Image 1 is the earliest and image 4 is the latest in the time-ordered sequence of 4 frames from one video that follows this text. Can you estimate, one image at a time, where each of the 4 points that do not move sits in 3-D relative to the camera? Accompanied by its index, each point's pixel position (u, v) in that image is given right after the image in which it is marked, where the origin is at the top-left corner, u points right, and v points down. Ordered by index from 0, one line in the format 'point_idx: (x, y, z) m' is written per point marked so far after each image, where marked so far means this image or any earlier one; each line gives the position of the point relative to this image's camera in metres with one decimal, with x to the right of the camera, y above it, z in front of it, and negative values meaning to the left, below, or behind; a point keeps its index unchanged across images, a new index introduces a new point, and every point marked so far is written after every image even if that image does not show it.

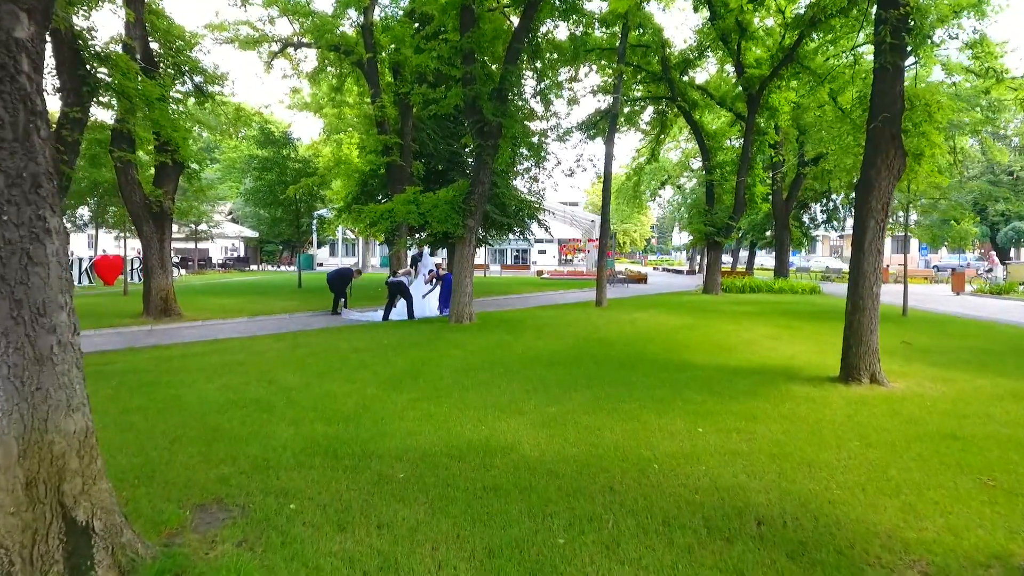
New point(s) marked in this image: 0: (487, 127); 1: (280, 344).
0: (-0.6, +4.0, +14.7) m
1: (-4.3, -1.1, +11.3) m
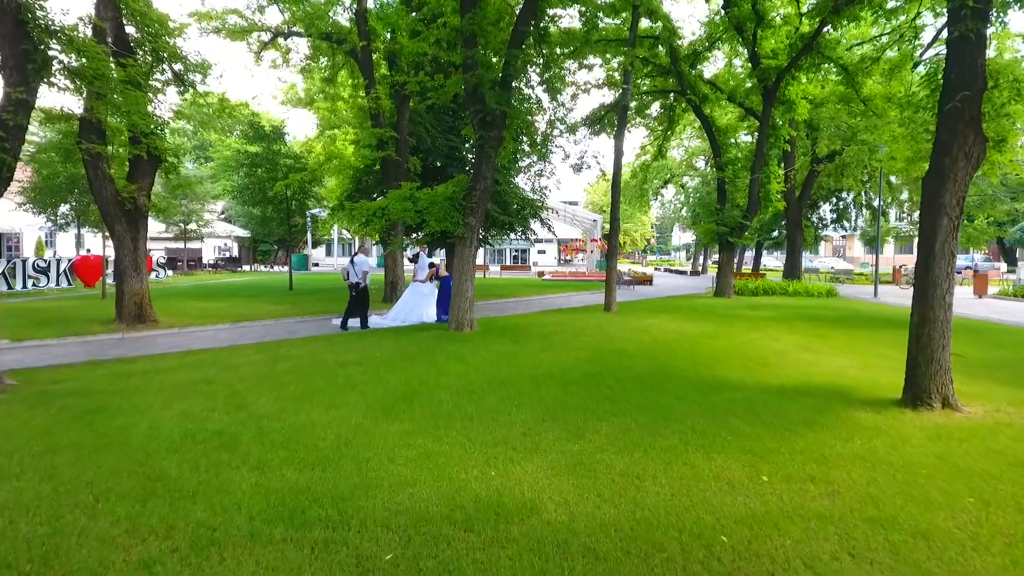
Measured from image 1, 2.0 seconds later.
0: (-0.5, +3.9, +13.5) m
1: (-4.2, -1.1, +10.1) m
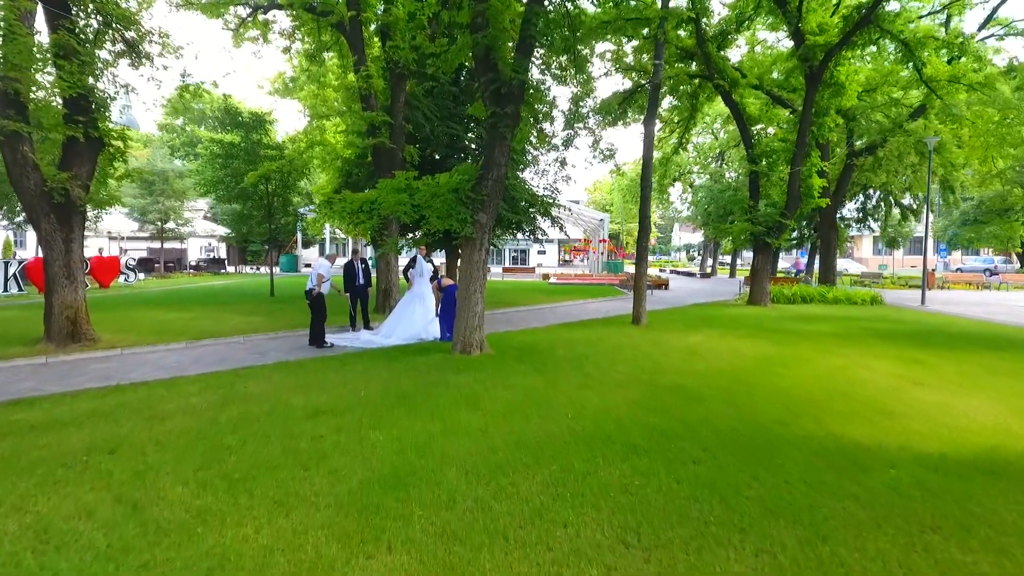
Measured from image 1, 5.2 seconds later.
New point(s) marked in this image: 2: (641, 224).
0: (-0.1, +3.6, +11.0) m
1: (-3.9, -1.4, +7.6) m
2: (+3.3, +1.6, +15.1) m
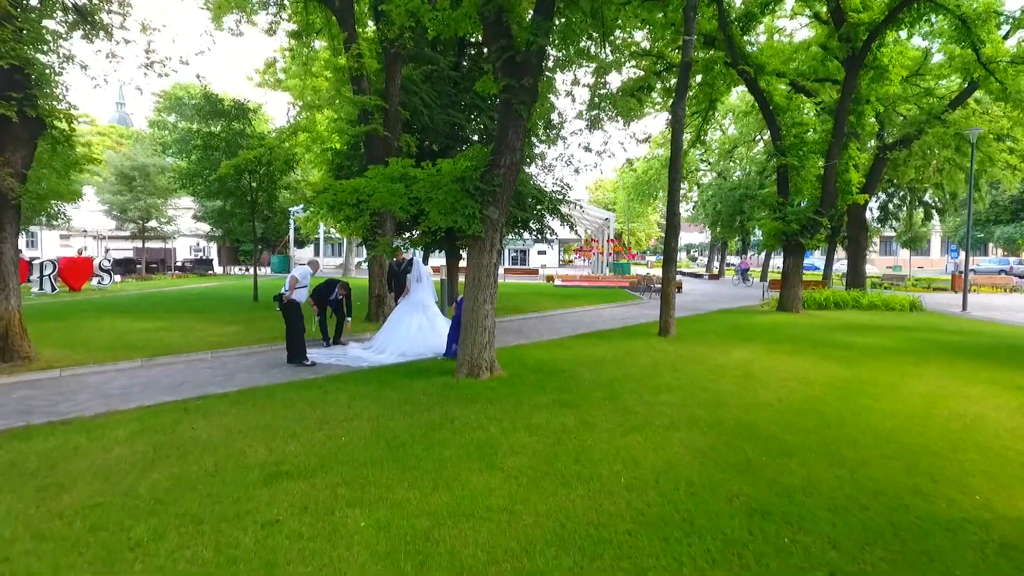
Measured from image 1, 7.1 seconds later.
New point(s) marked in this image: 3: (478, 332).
0: (+0.1, +3.5, +9.2) m
1: (-3.6, -1.5, +5.7) m
2: (+3.5, +1.5, +13.3) m
3: (-0.5, -0.7, +9.2) m
